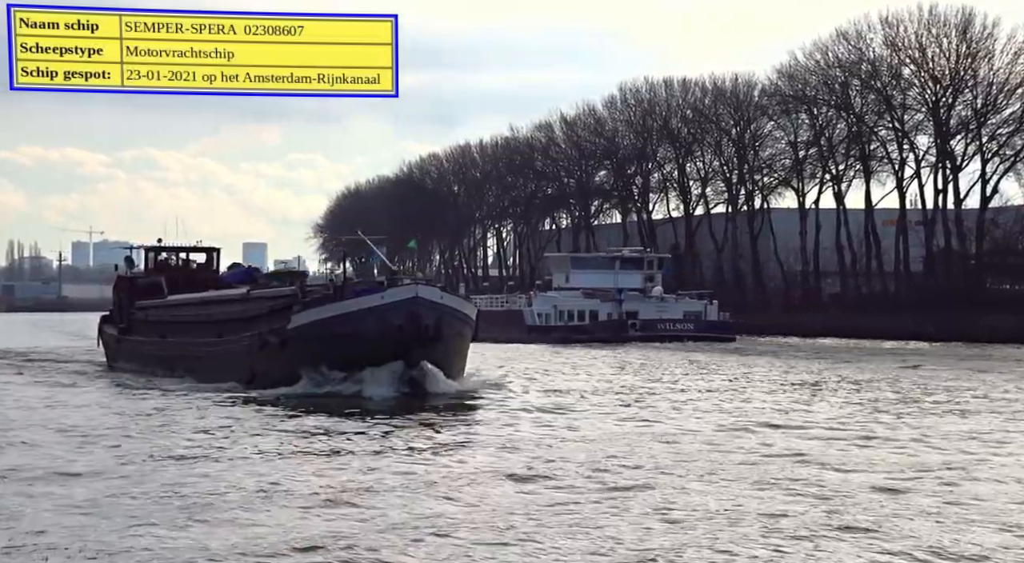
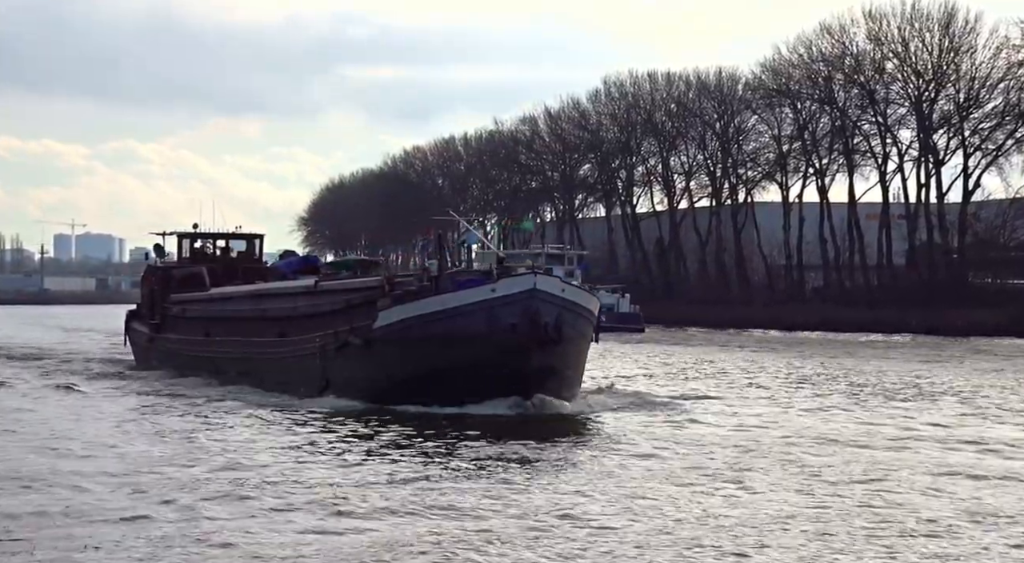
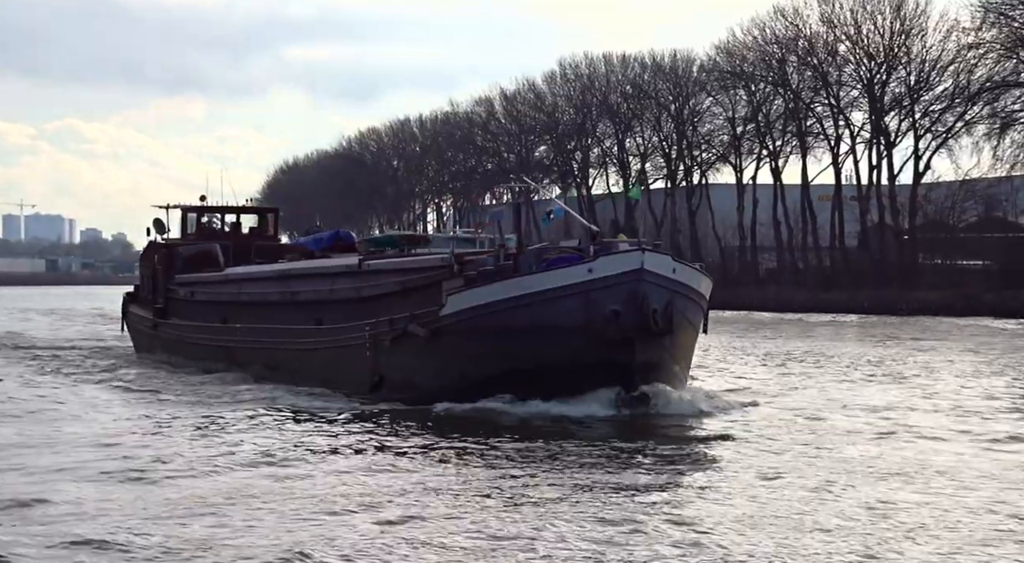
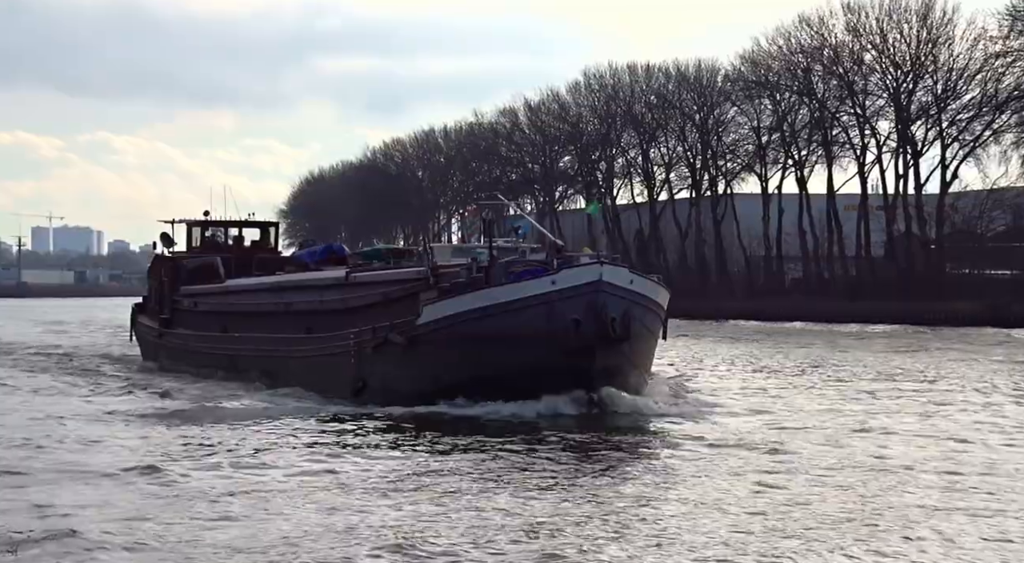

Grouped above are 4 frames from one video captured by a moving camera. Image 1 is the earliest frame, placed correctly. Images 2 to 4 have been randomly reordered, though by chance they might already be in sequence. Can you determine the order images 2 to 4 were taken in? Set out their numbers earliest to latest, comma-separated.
2, 4, 3
